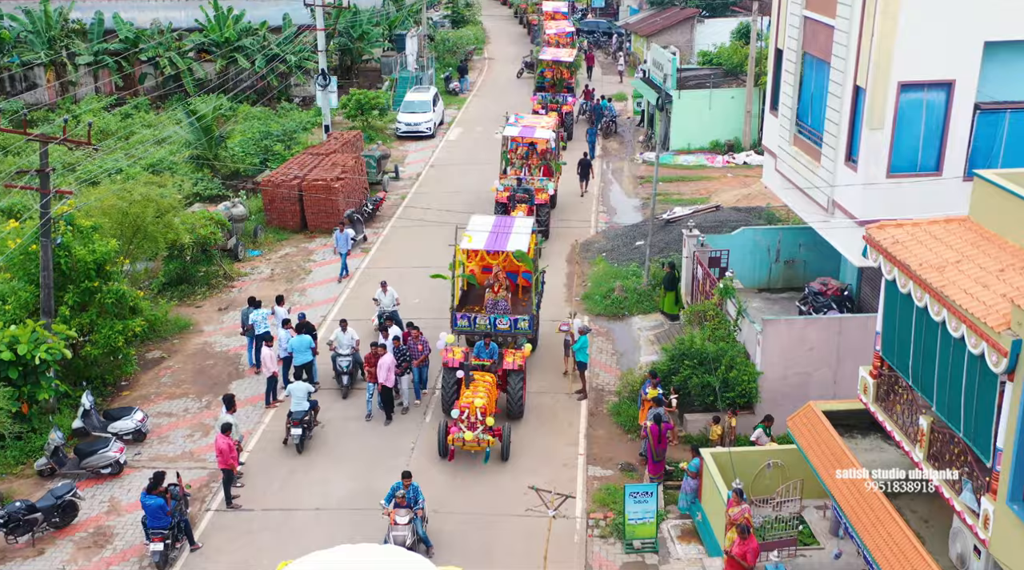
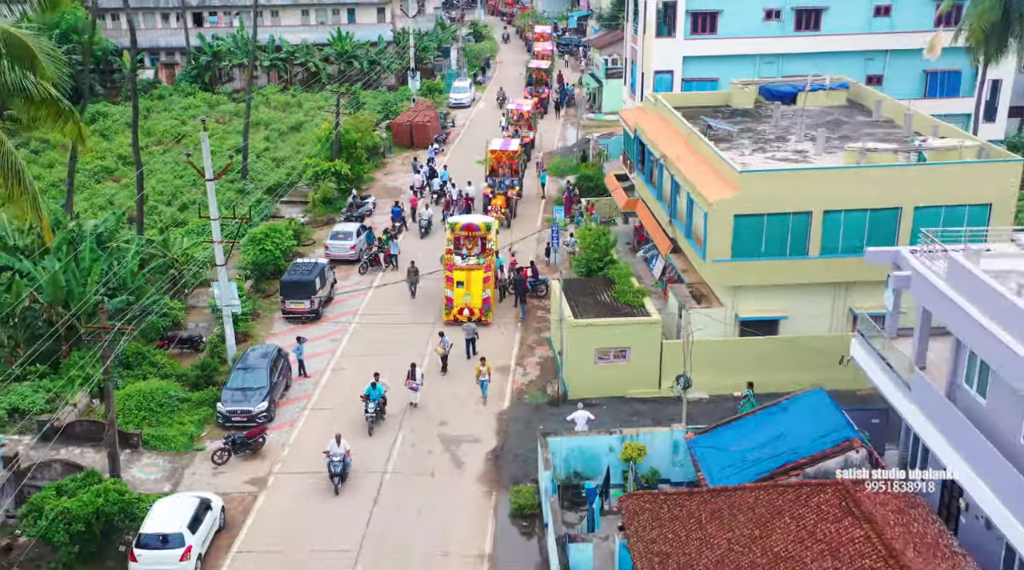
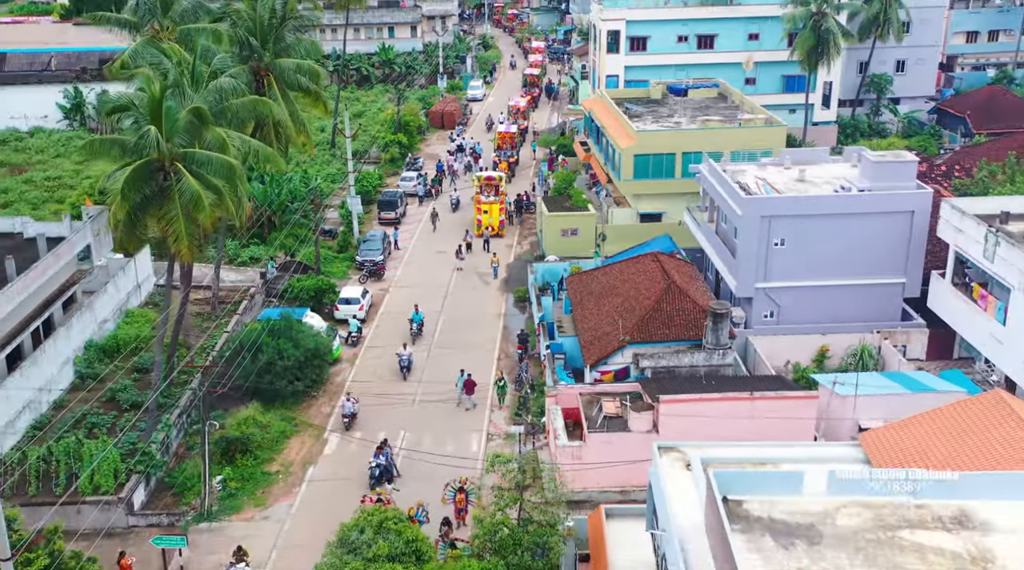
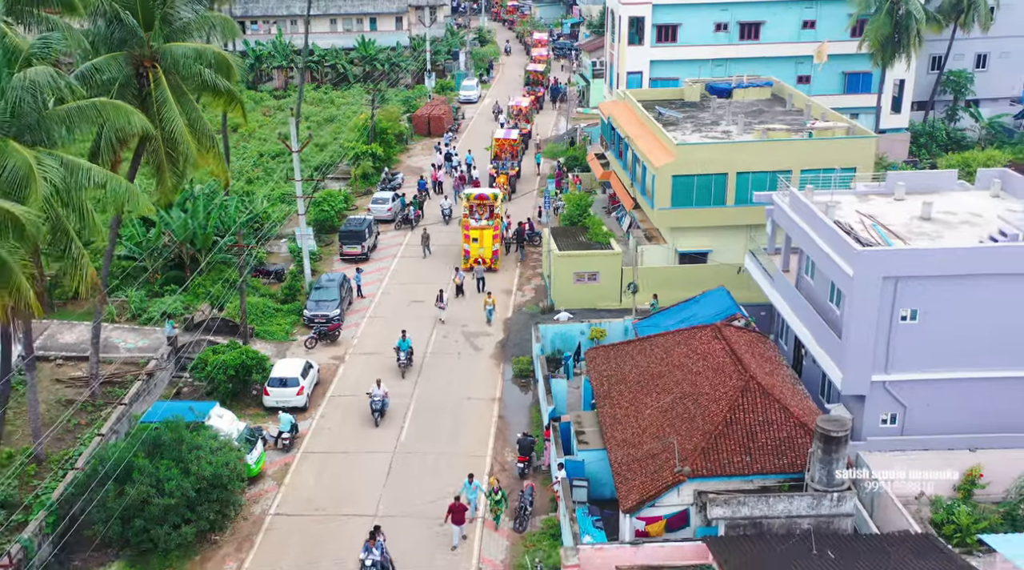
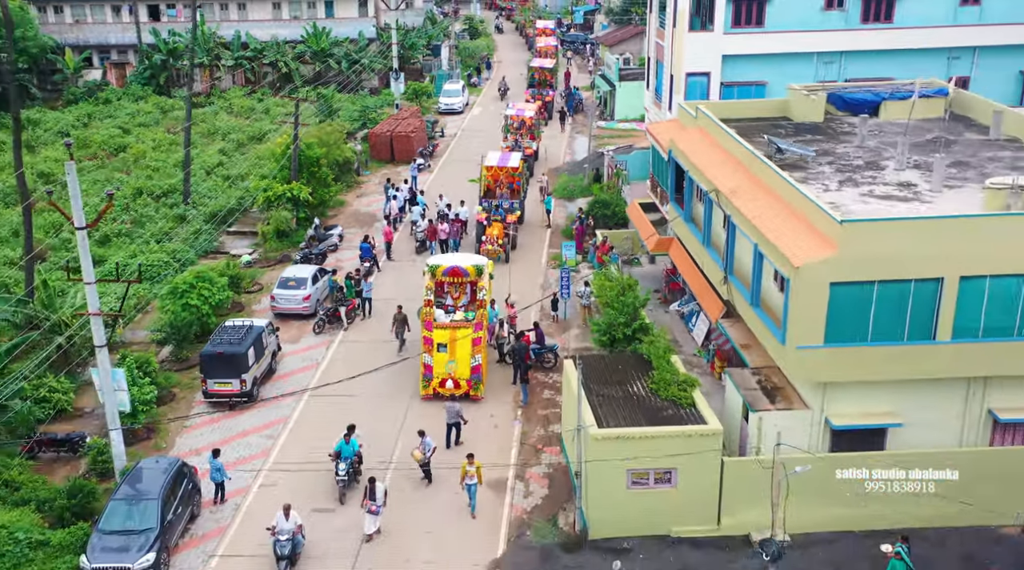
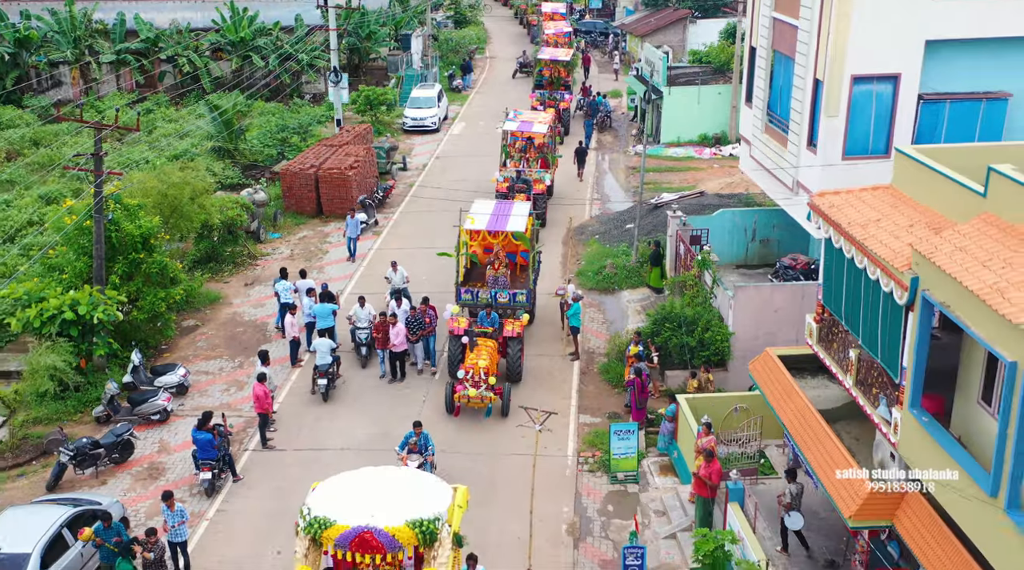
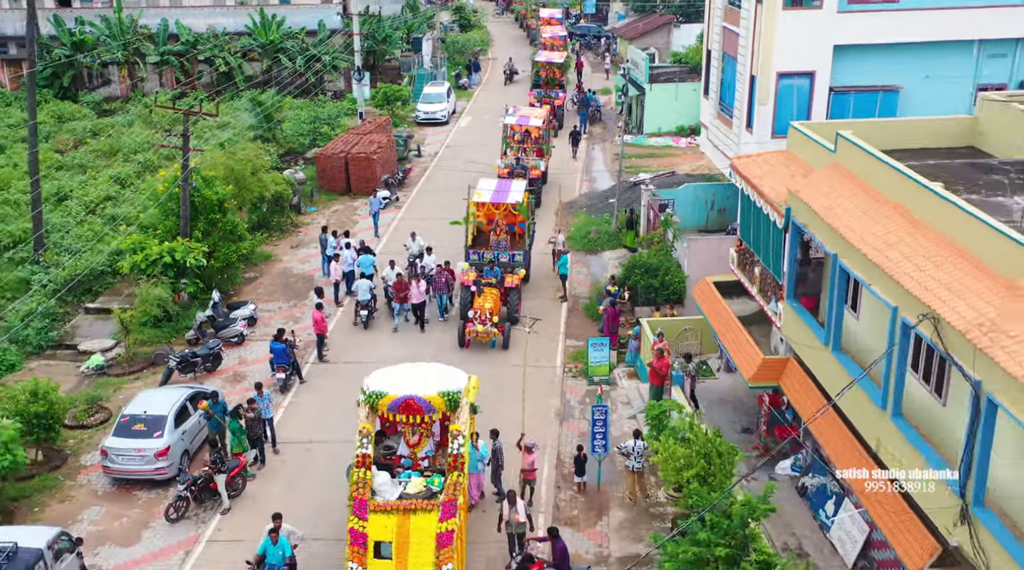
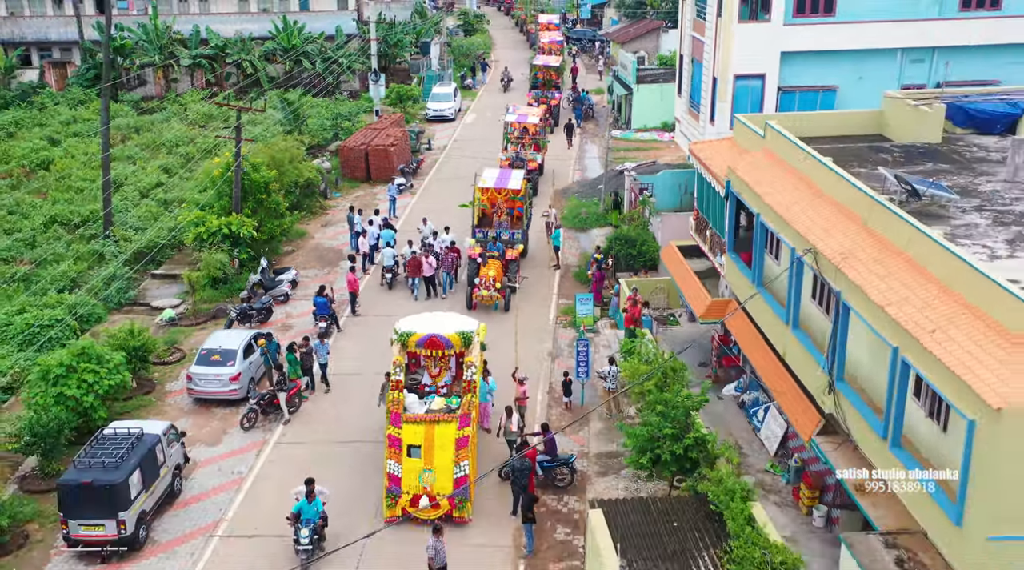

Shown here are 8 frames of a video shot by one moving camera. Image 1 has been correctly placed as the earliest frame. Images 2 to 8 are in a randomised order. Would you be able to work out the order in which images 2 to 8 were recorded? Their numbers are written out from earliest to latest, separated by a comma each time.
6, 7, 8, 5, 2, 4, 3
